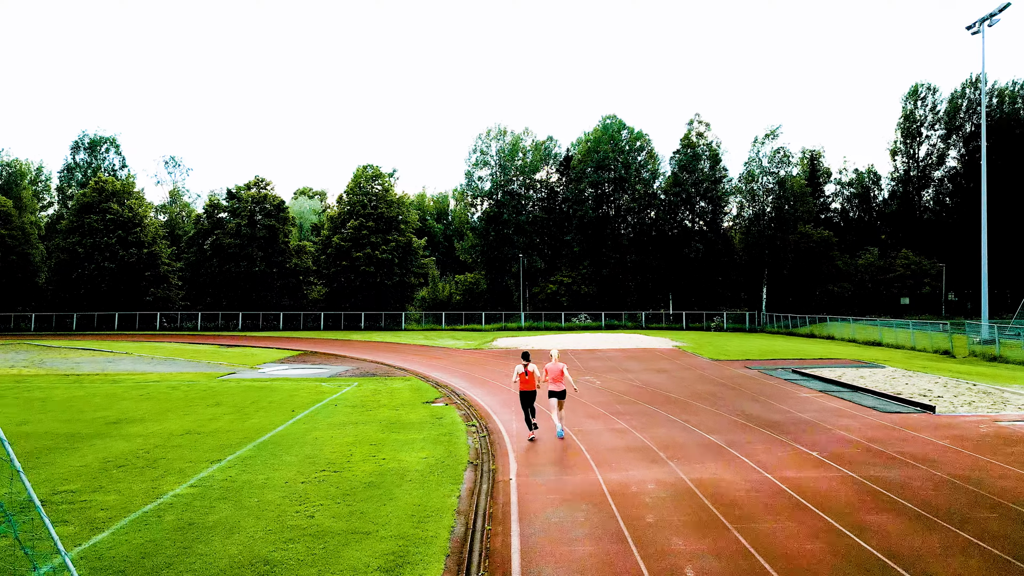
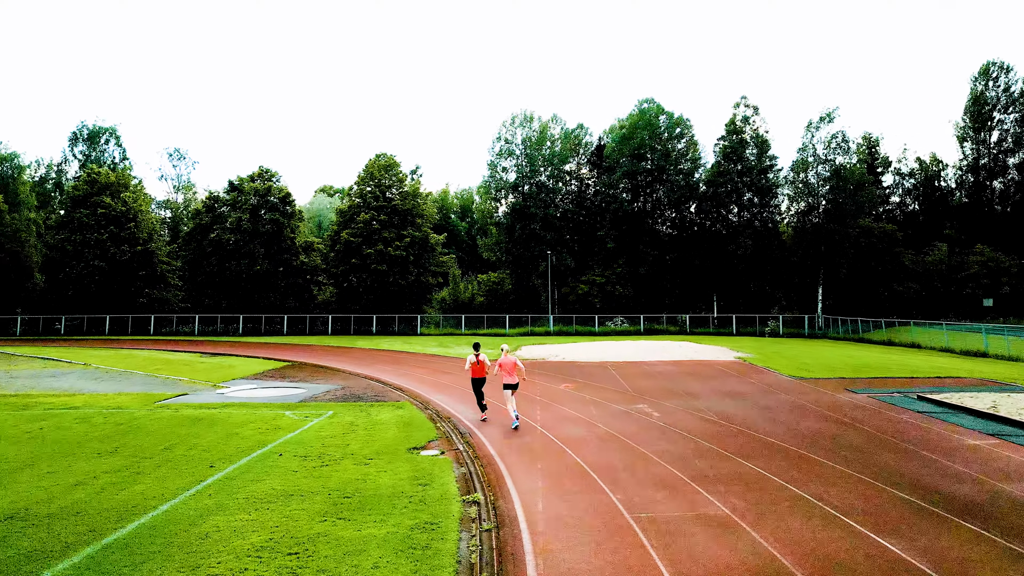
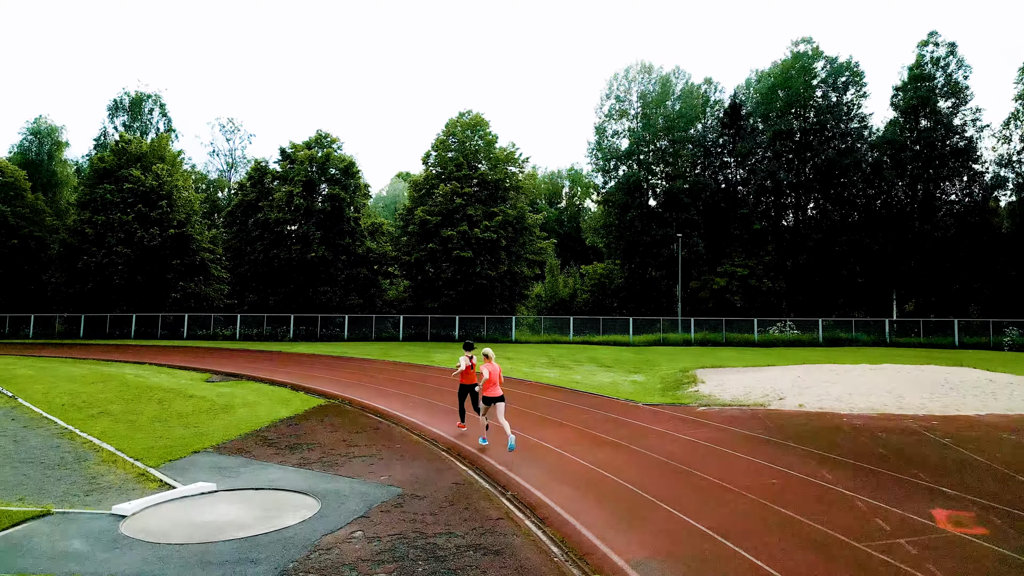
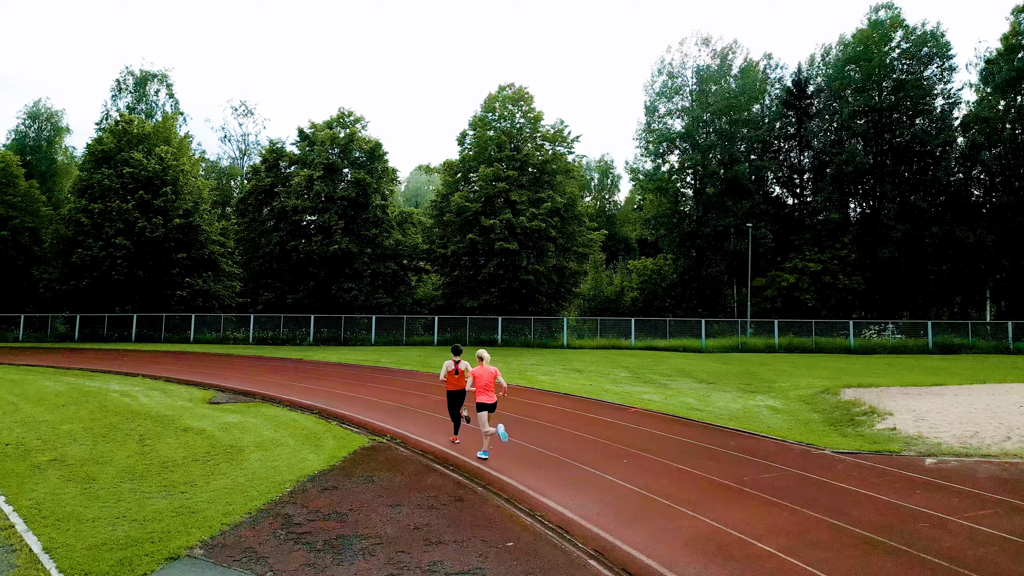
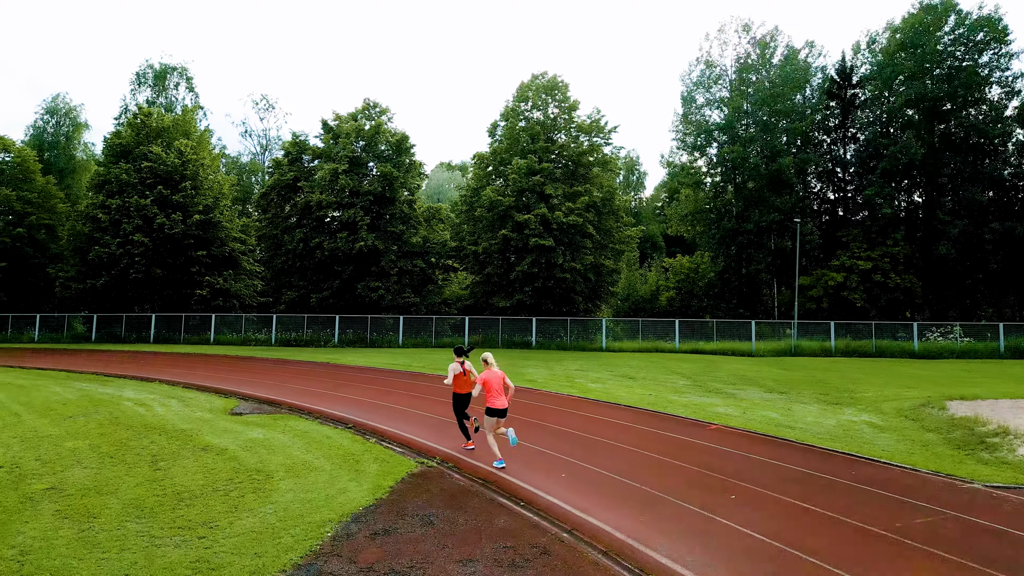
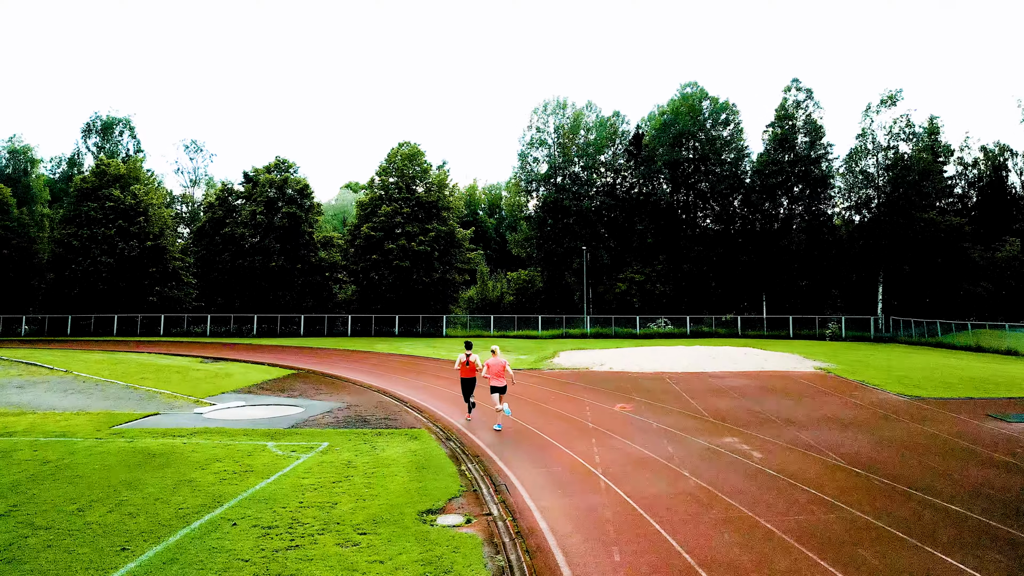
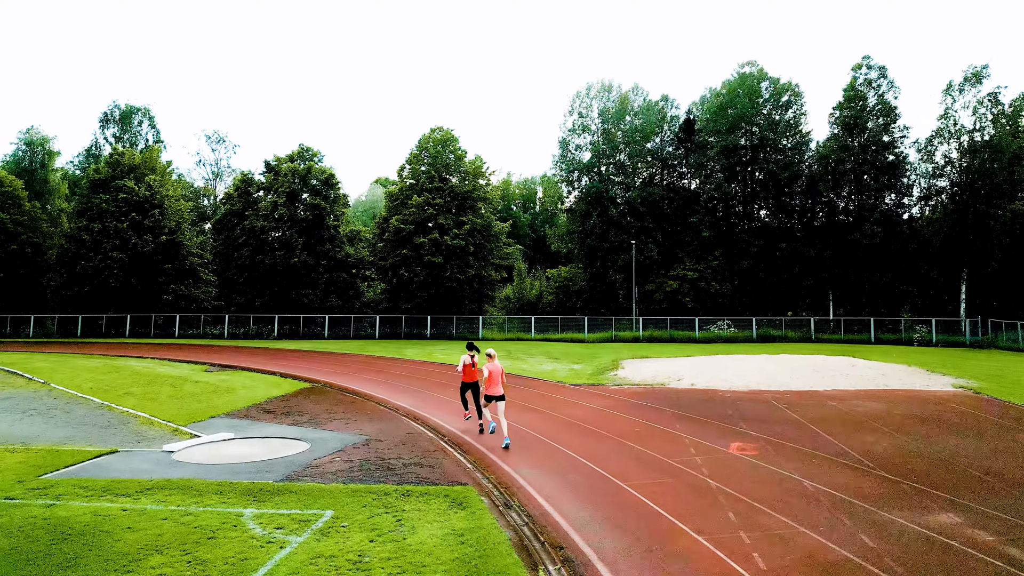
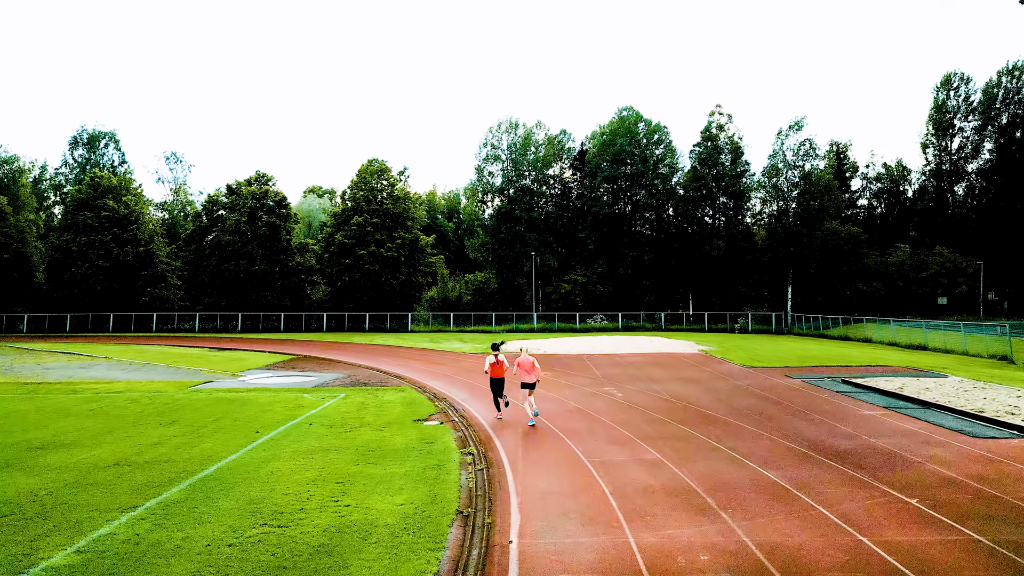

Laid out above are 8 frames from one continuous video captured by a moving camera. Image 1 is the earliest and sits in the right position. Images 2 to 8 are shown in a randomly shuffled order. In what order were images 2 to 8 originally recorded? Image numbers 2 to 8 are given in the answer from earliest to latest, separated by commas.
8, 2, 6, 7, 3, 4, 5
